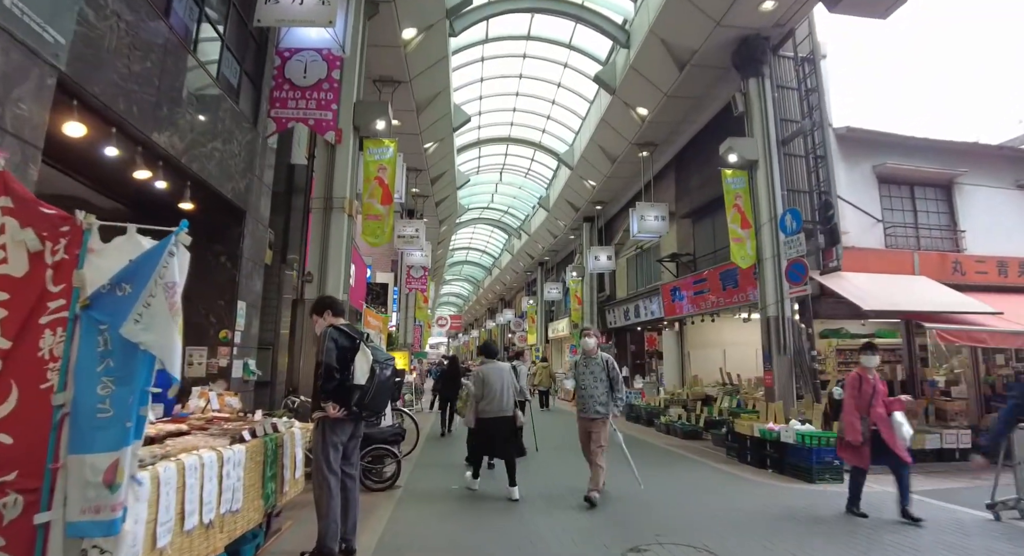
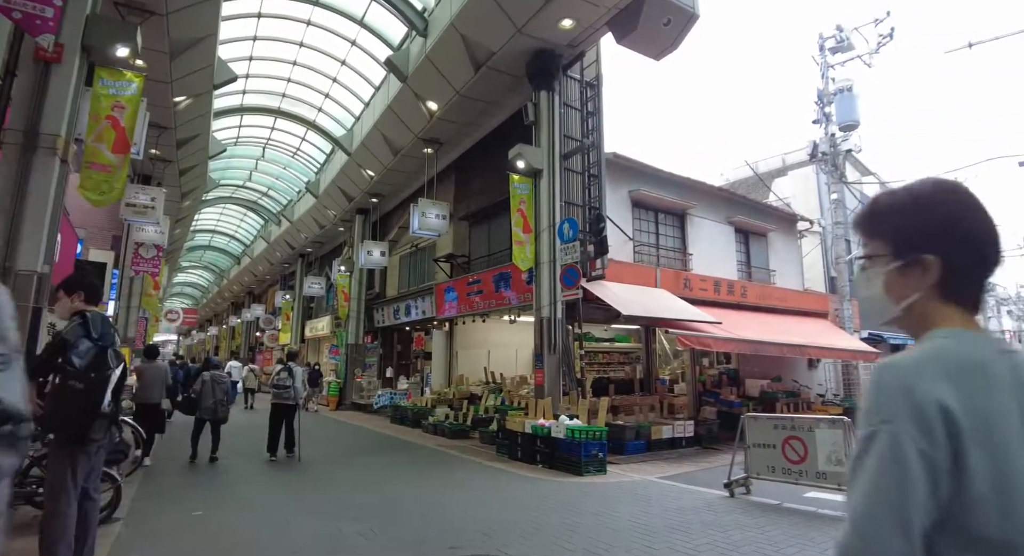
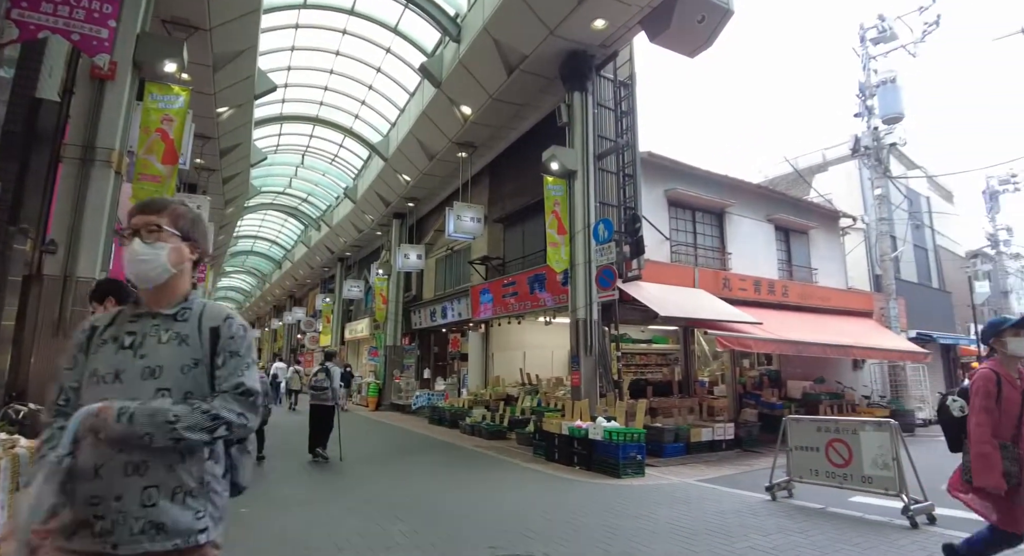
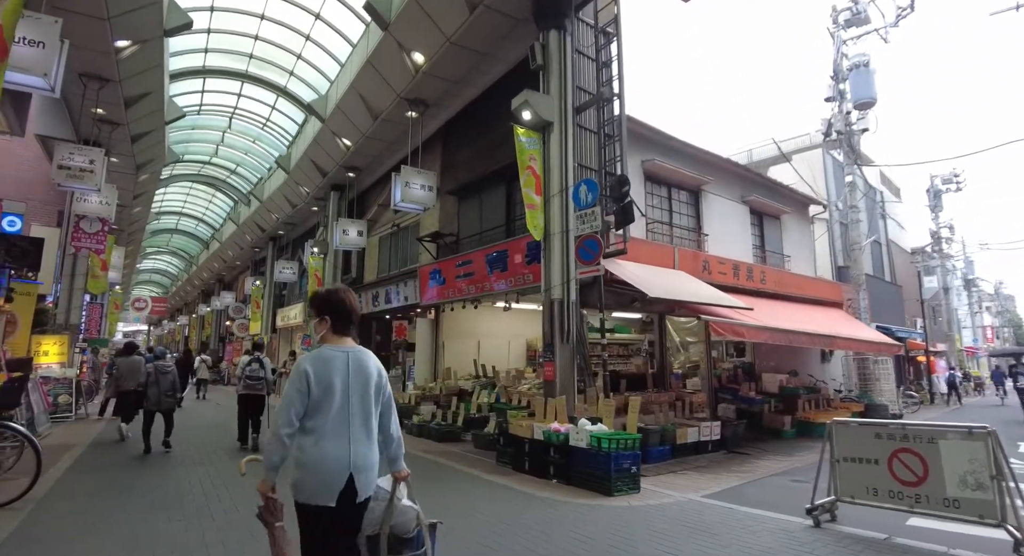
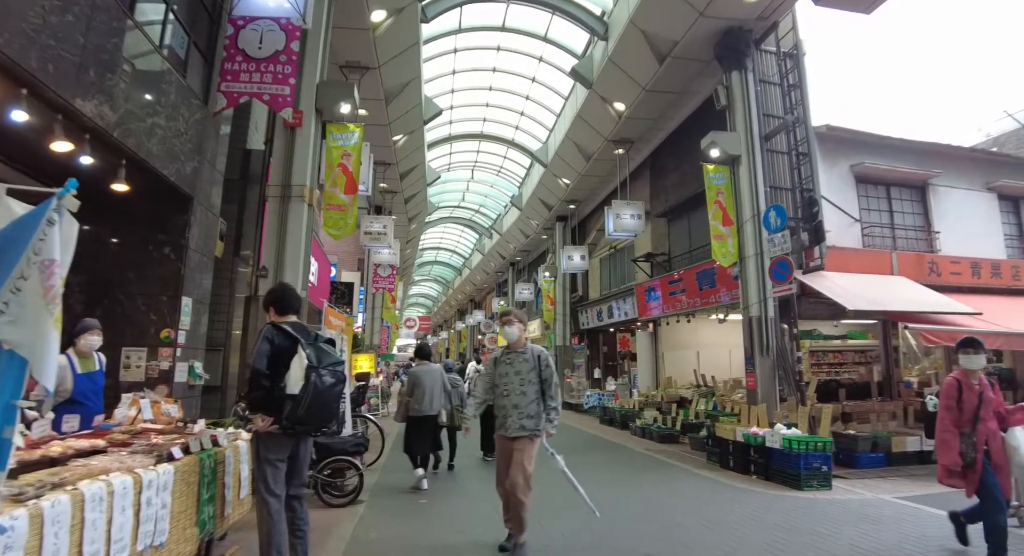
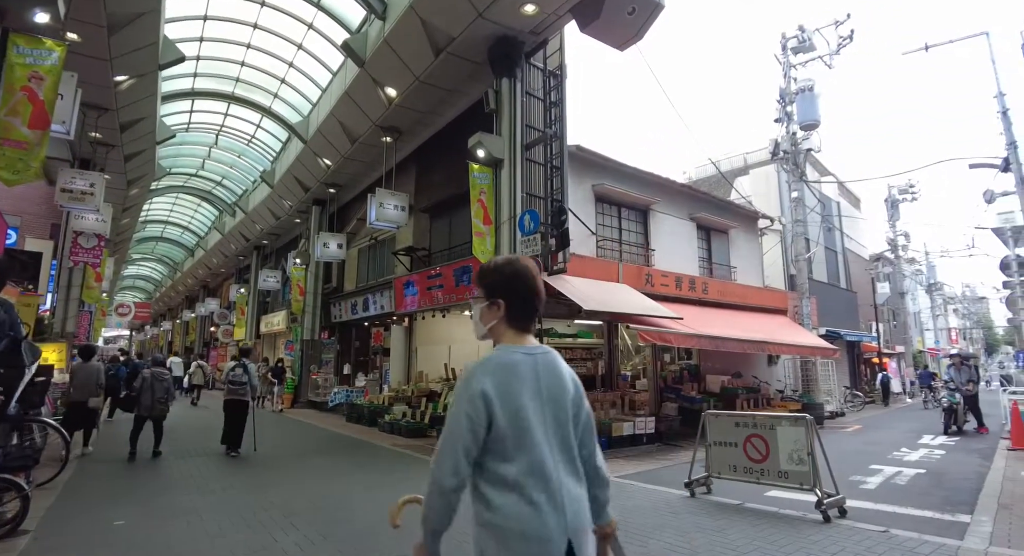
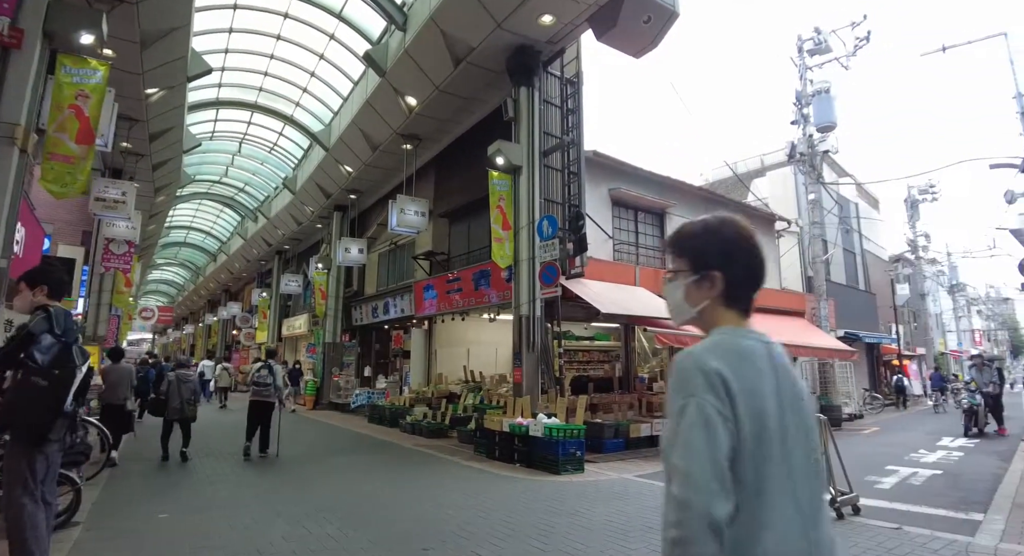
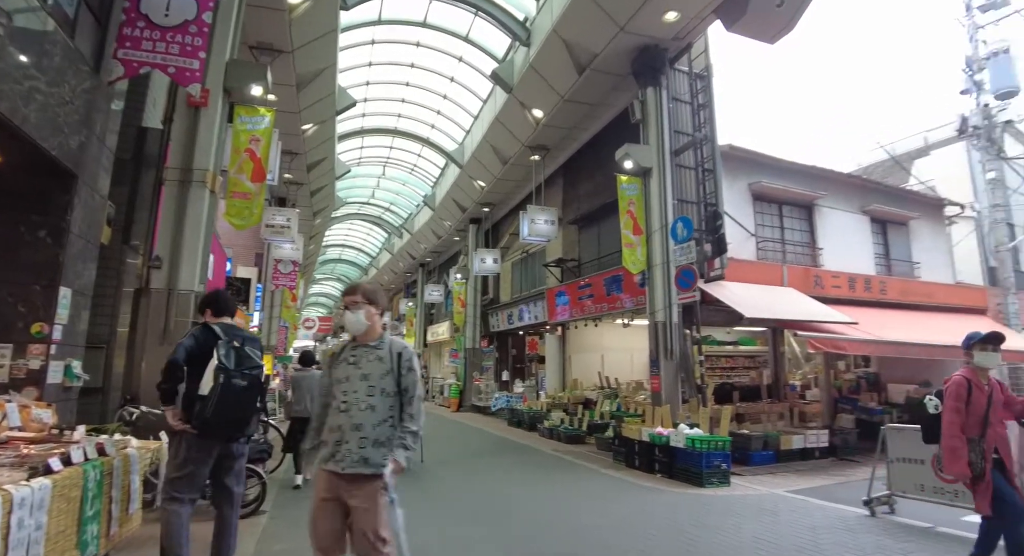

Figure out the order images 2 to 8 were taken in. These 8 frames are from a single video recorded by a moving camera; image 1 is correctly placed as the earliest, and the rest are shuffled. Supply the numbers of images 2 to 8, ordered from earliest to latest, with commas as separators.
5, 8, 3, 2, 7, 6, 4
